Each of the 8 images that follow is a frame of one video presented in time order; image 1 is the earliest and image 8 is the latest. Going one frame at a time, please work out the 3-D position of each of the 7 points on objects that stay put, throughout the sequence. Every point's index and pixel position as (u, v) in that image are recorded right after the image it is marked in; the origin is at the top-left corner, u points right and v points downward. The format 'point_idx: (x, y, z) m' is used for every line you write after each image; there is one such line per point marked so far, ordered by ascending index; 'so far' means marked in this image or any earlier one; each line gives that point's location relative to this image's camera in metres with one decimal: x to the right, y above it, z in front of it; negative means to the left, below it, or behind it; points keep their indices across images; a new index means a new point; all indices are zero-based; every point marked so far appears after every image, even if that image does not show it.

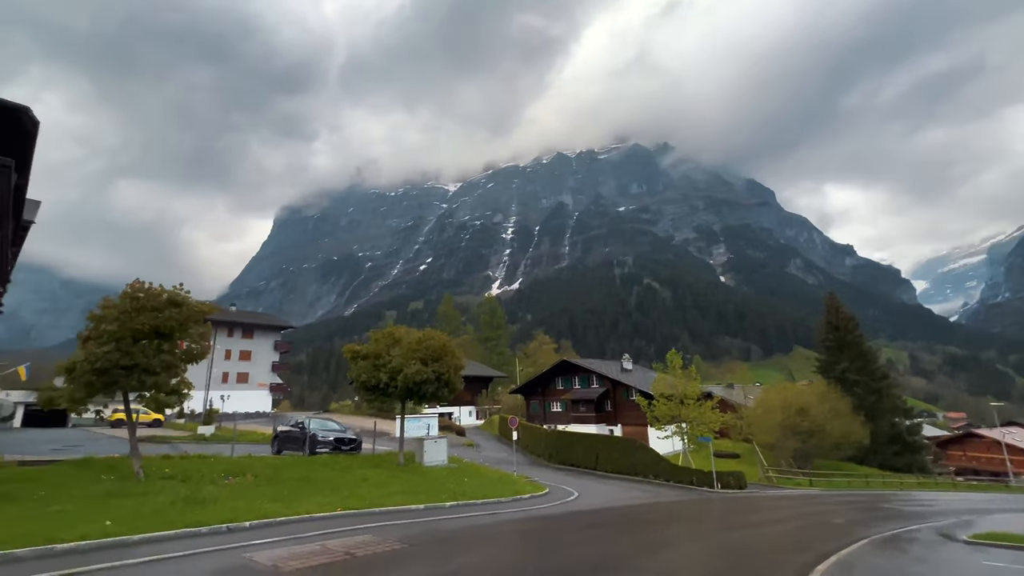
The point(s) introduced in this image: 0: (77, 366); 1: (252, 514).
0: (-14.4, -2.6, +14.7) m
1: (-7.4, -6.4, +12.6) m
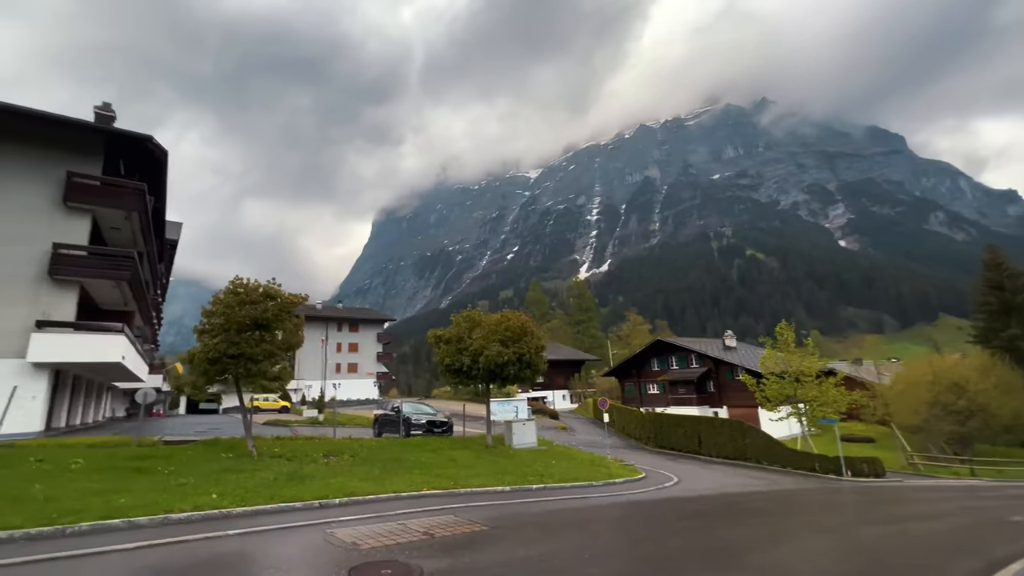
0: (-11.7, -2.5, +16.4) m
1: (-5.0, -6.0, +13.1) m
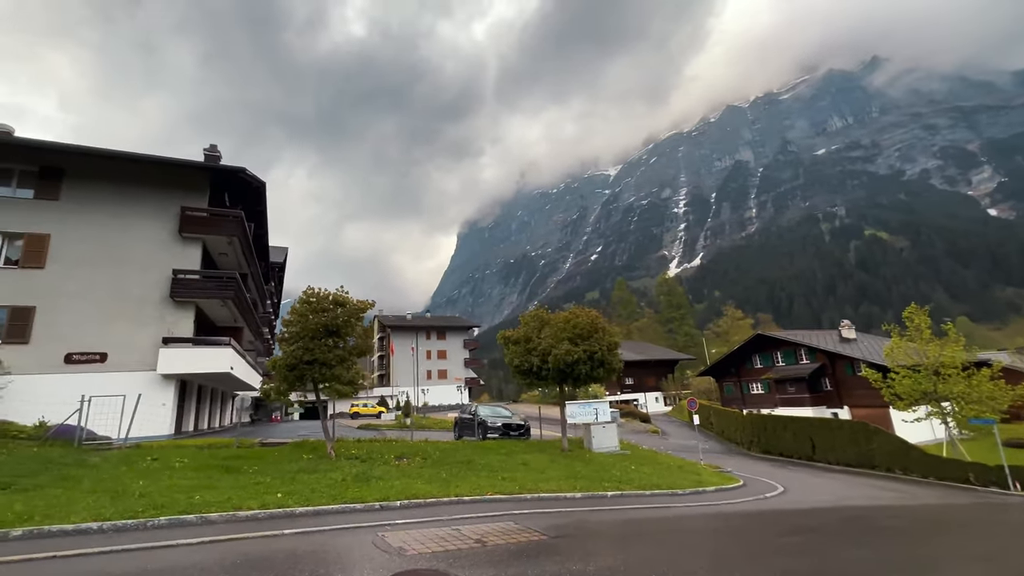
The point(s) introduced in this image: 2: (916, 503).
0: (-9.3, -3.0, +17.6) m
1: (-3.1, -6.0, +13.0) m
2: (+16.7, -8.9, +18.5) m
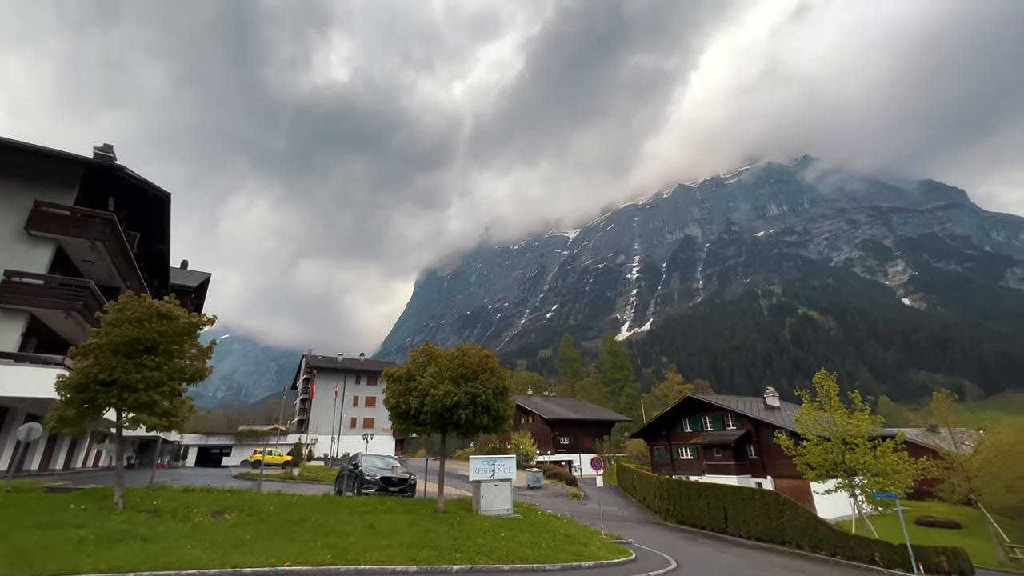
0: (-14.0, -3.0, +14.0) m
1: (-7.7, -6.0, +9.7) m
2: (+11.3, -11.1, +16.6) m
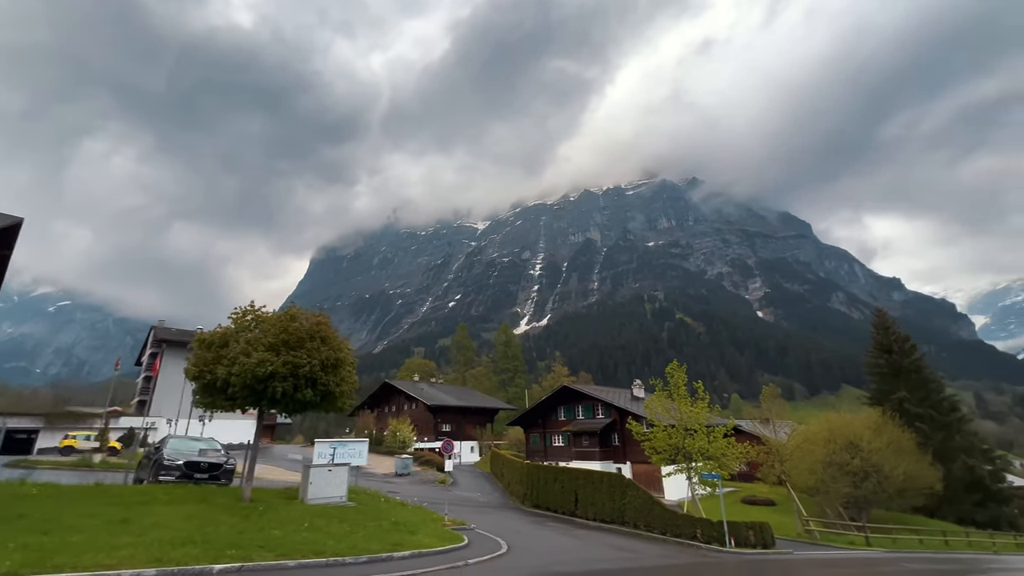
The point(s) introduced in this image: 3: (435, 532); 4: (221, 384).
0: (-18.7, -0.5, +9.0) m
1: (-11.9, -4.1, +6.2) m
2: (+4.7, -10.5, +16.9) m
3: (-3.1, -9.4, +17.3) m
4: (-10.4, -3.4, +15.8) m
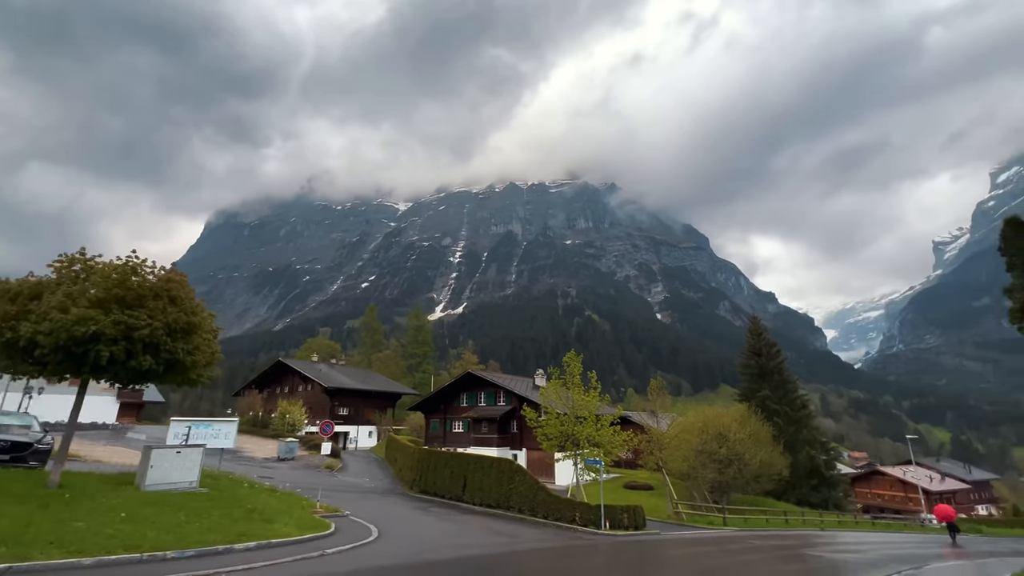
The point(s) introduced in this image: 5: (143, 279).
0: (-20.7, +1.7, +4.5) m
1: (-13.8, -2.5, +3.1) m
2: (0.0, -9.8, +16.8) m
3: (-7.6, -8.1, +15.7) m
4: (-14.0, -1.6, +12.8) m
5: (-11.6, +0.3, +14.0) m
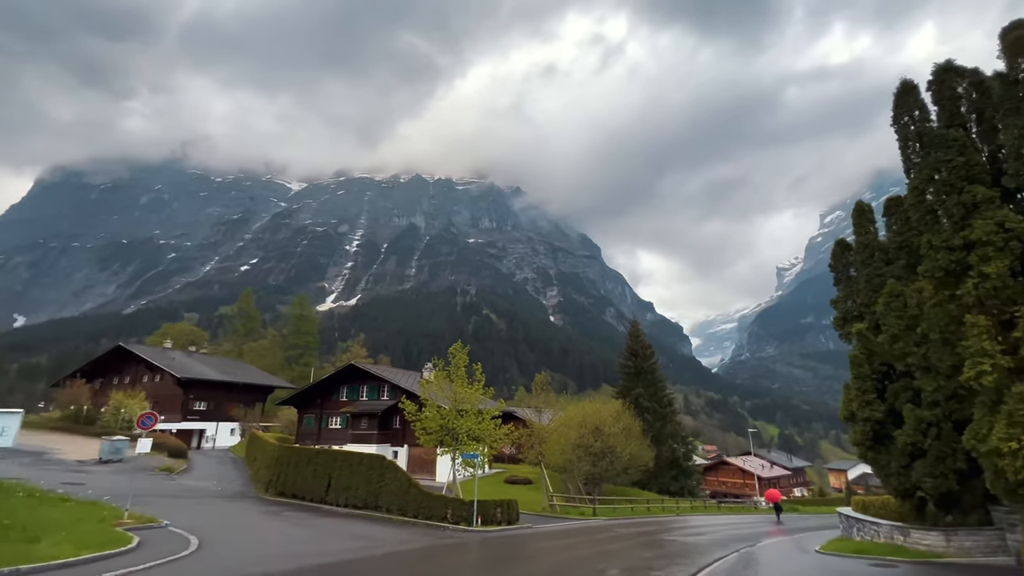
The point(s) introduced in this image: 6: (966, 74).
0: (-21.6, +3.7, -1.5) m
1: (-14.7, -1.0, -1.4) m
2: (-4.9, -8.9, +15.0) m
3: (-11.9, -6.8, +12.3) m
4: (-17.1, +0.1, +8.1) m
5: (-14.8, +1.9, +9.7) m
6: (+16.5, +7.8, +16.2) m
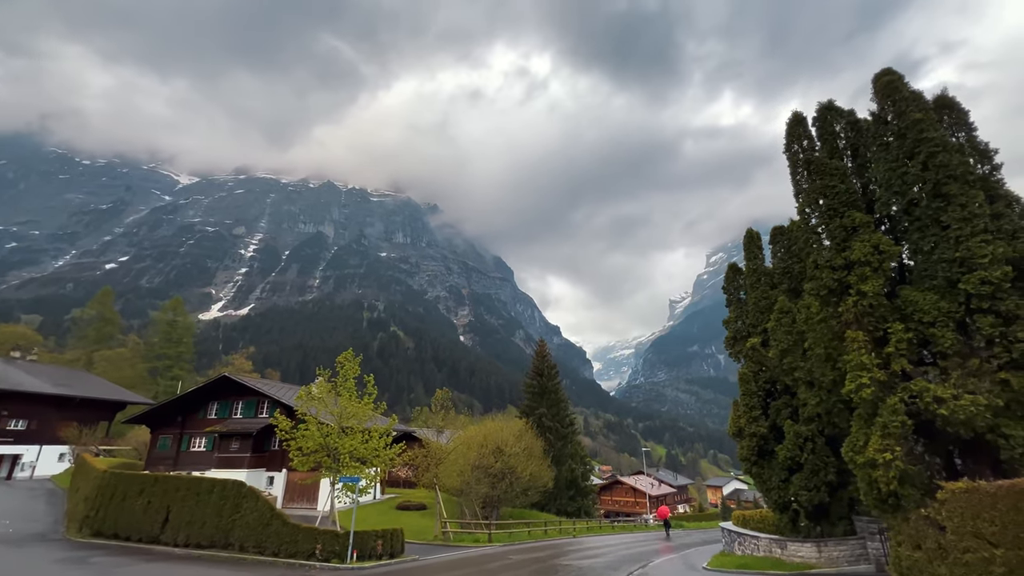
0: (-20.8, +5.9, -7.2) m
1: (-14.4, +0.8, -5.9) m
2: (-8.4, -8.4, +11.6) m
3: (-14.6, -5.7, +7.7) m
4: (-18.5, +1.7, +3.0) m
5: (-16.5, +3.2, +5.1) m
6: (+13.2, +6.9, +17.8) m
